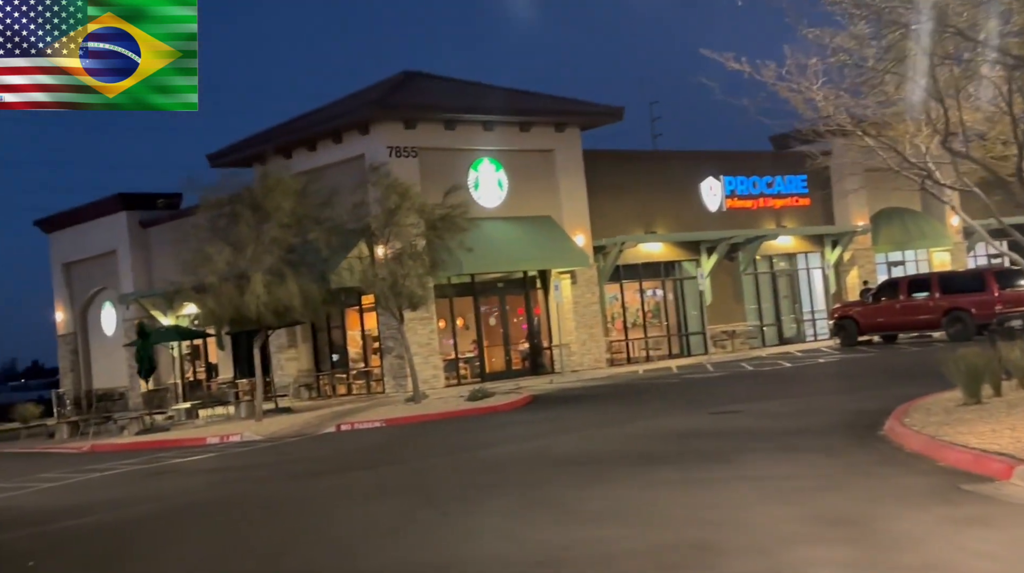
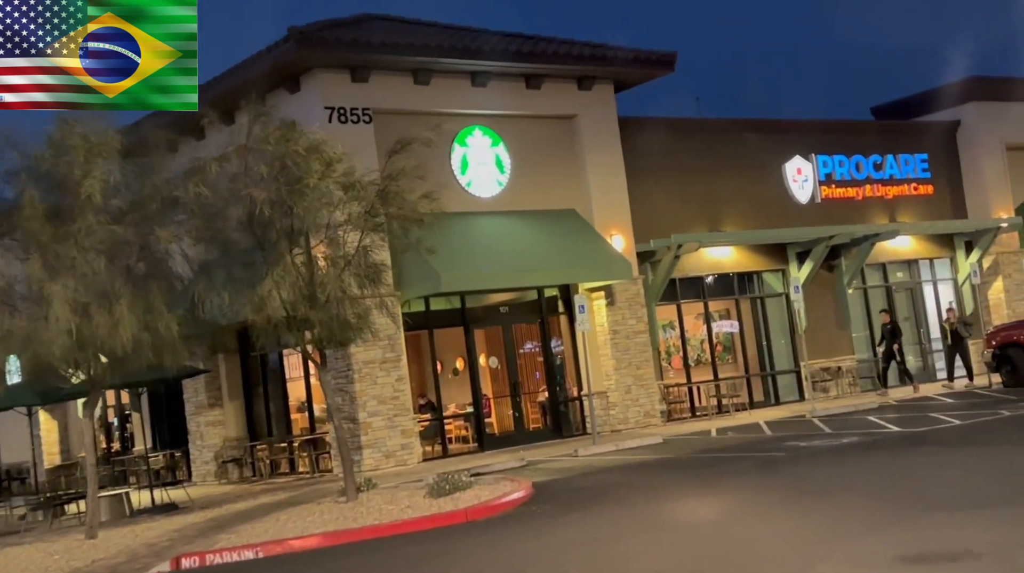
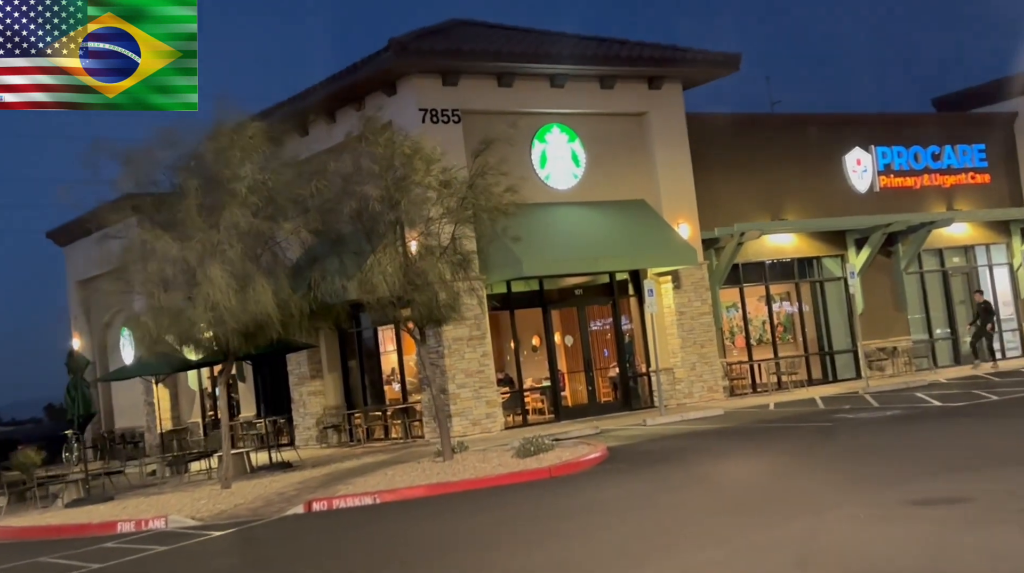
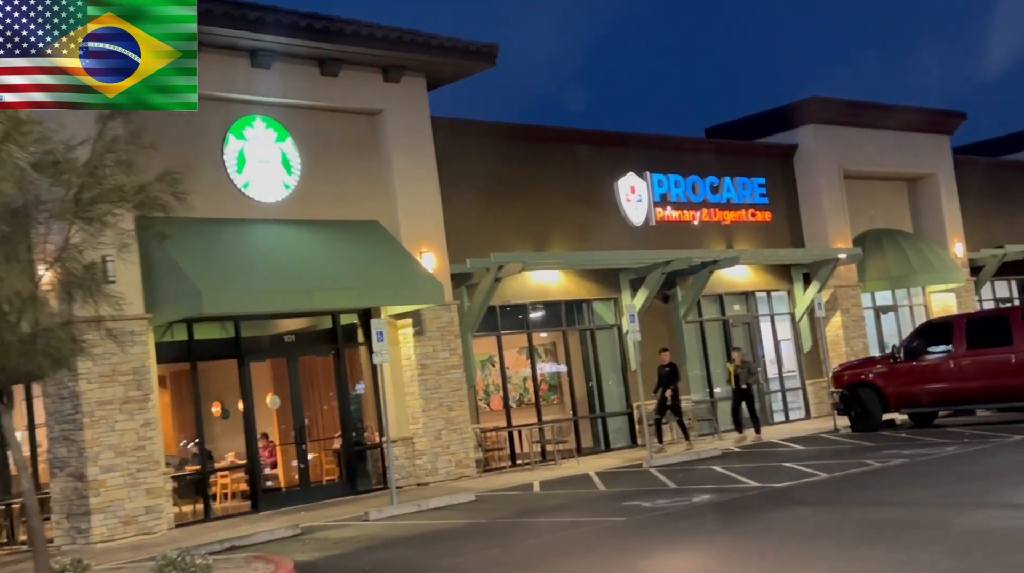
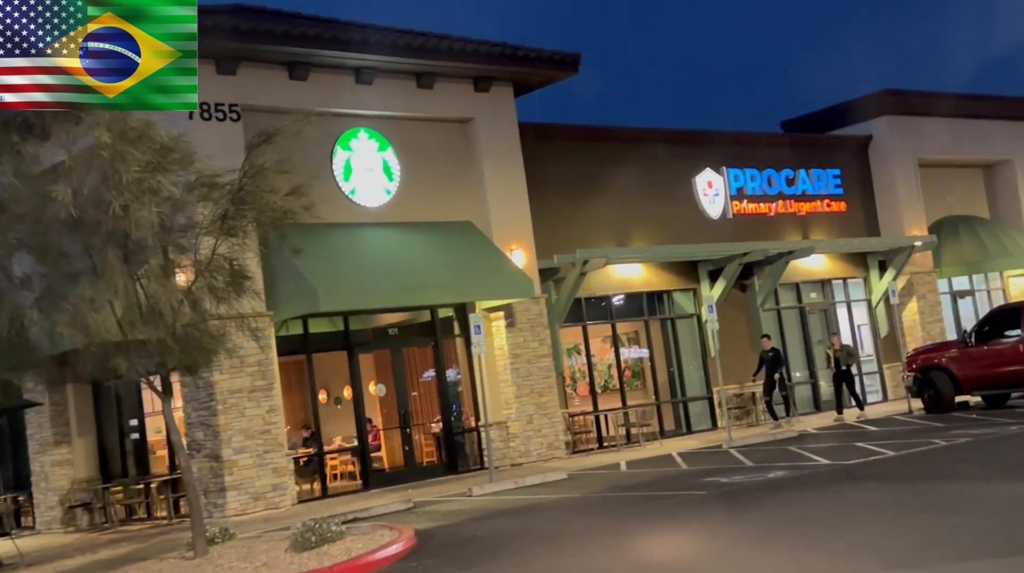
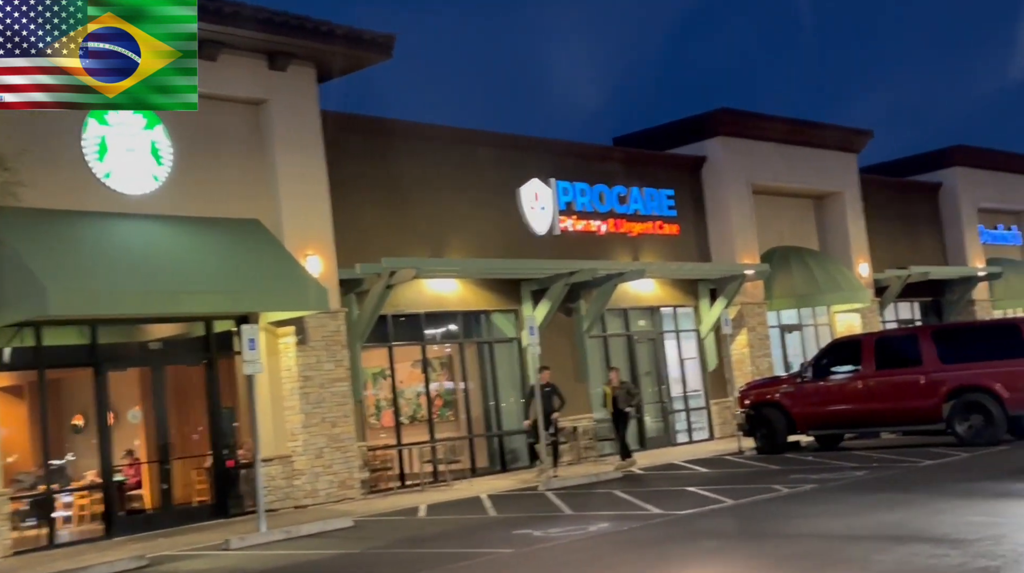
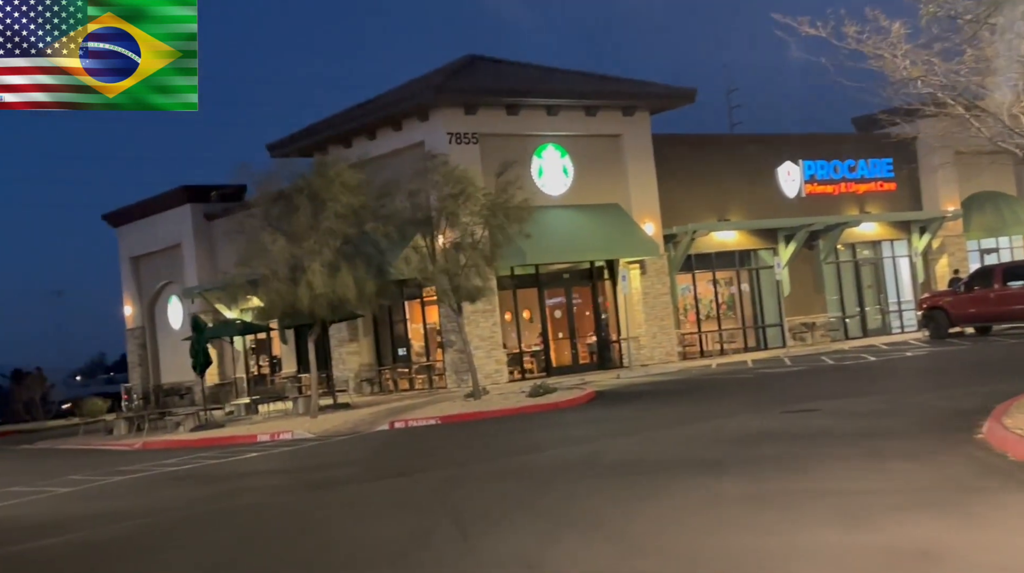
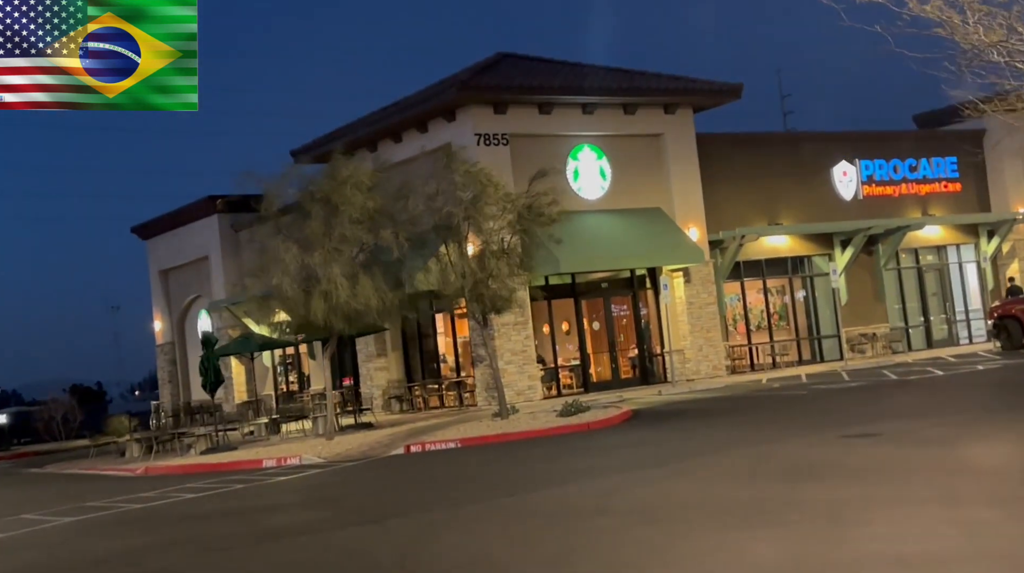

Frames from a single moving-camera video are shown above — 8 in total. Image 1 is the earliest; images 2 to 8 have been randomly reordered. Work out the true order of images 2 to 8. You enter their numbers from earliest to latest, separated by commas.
7, 8, 3, 2, 5, 4, 6
